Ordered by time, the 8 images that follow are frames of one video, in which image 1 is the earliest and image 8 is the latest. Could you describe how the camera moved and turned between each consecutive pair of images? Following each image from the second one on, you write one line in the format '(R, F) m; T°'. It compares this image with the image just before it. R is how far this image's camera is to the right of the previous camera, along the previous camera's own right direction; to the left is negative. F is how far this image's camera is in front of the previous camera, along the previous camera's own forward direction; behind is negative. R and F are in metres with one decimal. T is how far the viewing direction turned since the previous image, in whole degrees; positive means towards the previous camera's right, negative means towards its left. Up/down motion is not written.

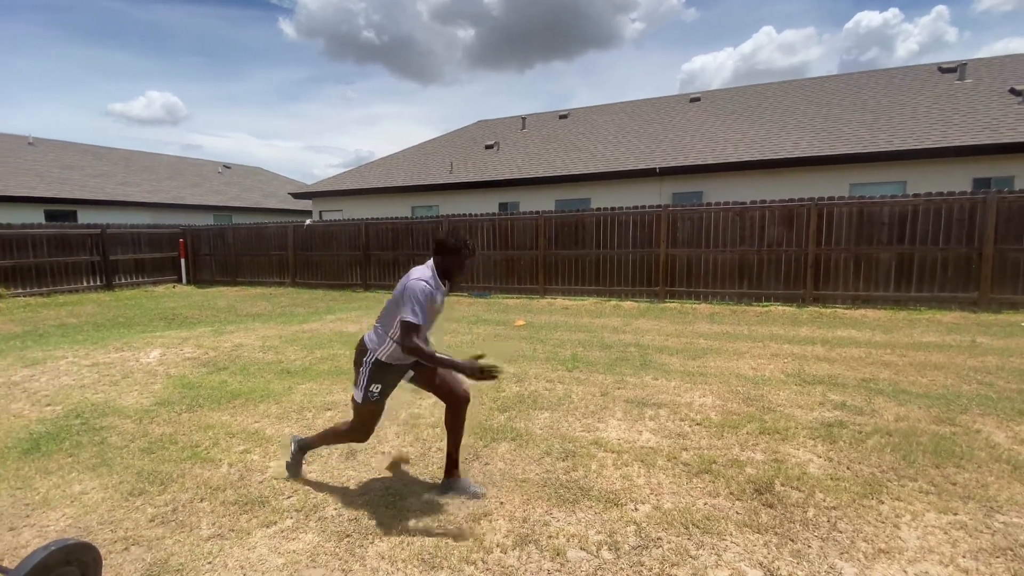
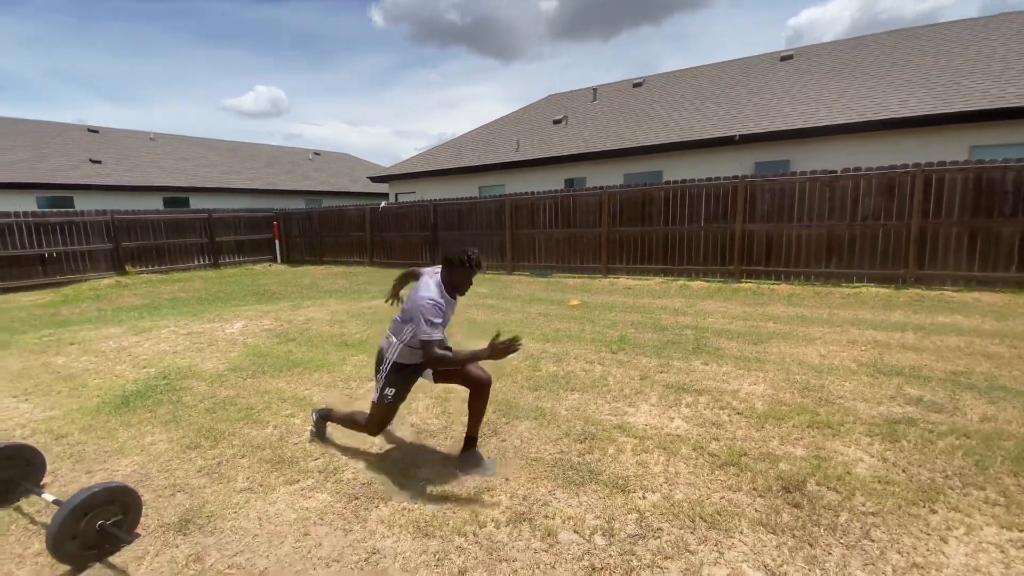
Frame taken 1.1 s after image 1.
(+0.5, +0.1) m; -10°
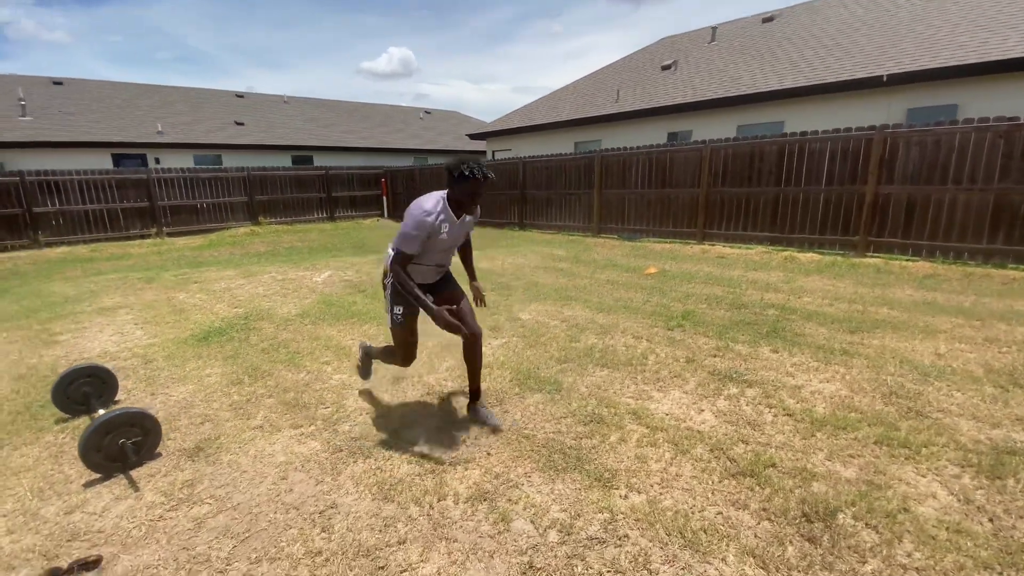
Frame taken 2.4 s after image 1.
(+0.7, +0.3) m; -14°
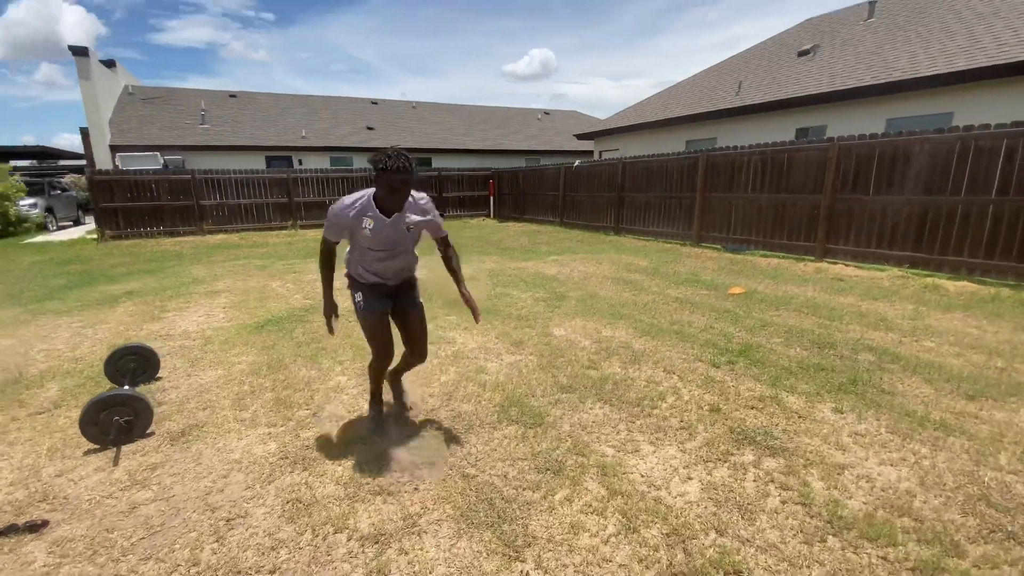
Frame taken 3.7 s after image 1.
(+1.0, +0.4) m; -15°
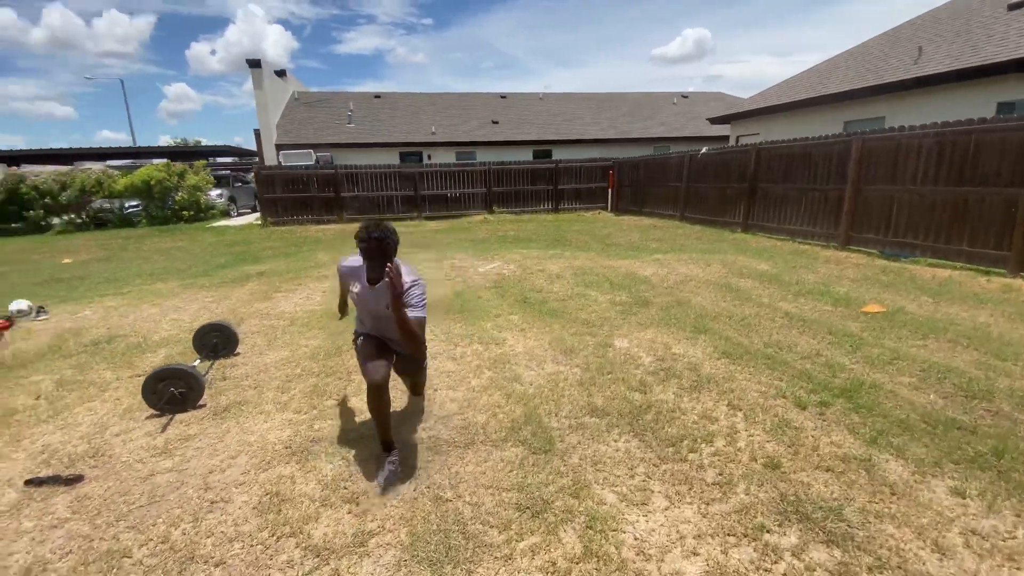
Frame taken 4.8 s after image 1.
(+0.7, +0.4) m; -16°
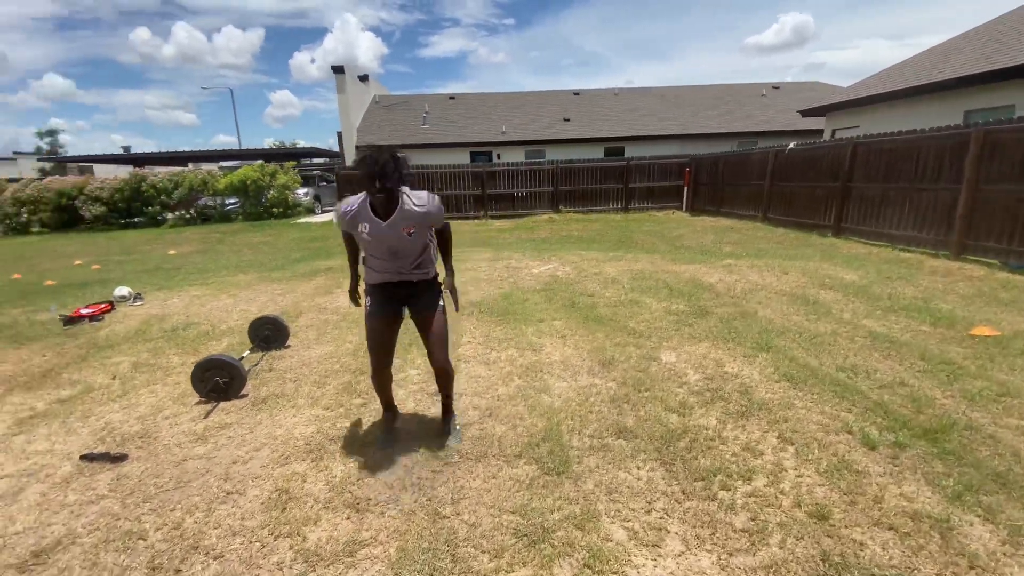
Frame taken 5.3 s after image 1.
(+0.3, +0.2) m; -9°
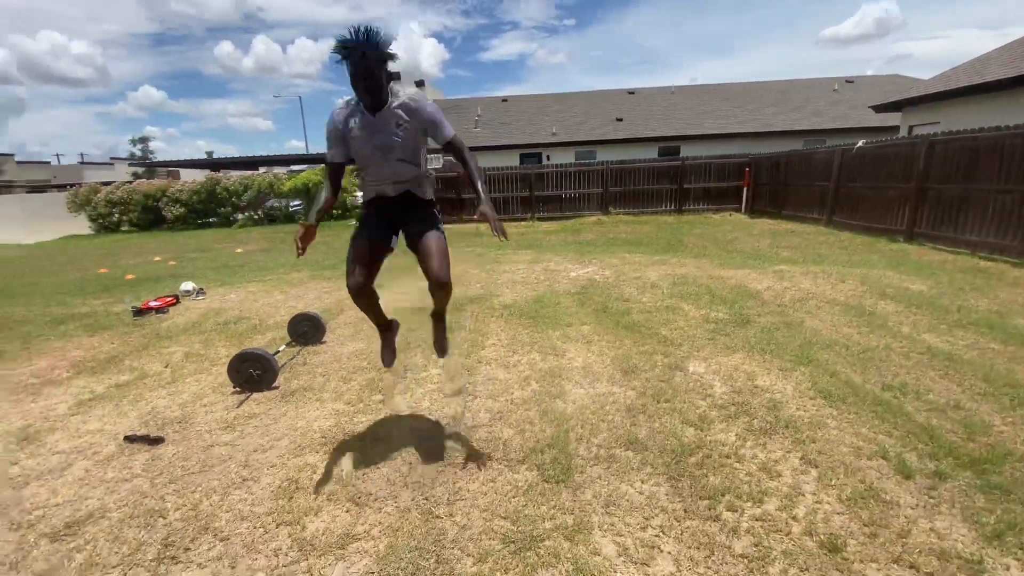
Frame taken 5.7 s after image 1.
(+0.3, 0.0) m; -7°
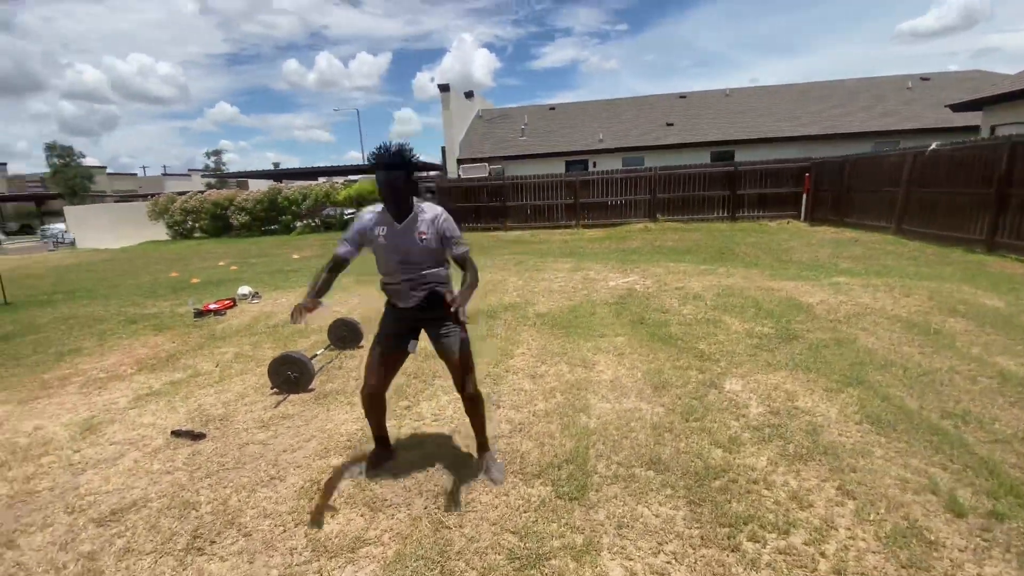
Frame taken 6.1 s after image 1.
(+0.2, 0.0) m; -6°
